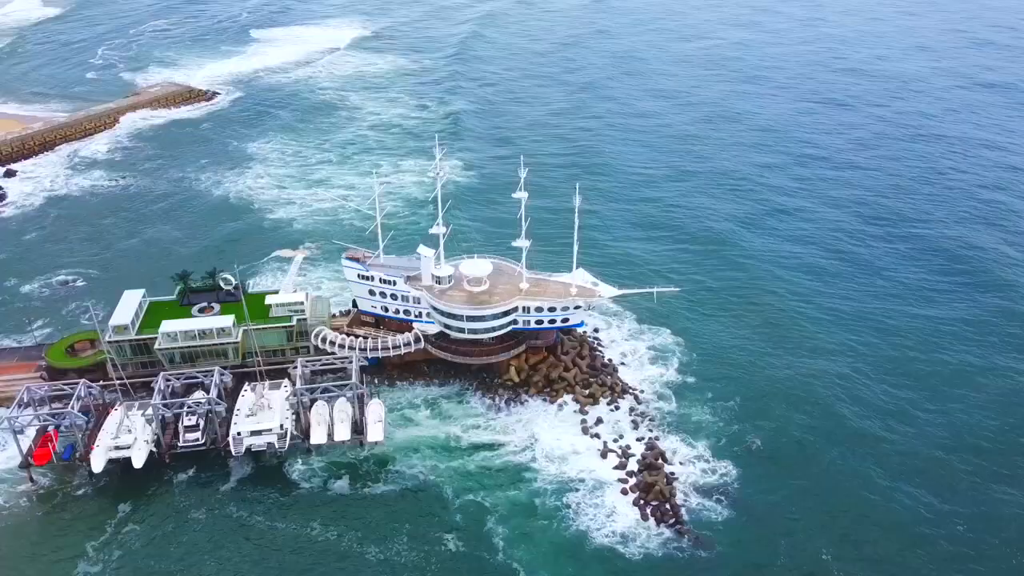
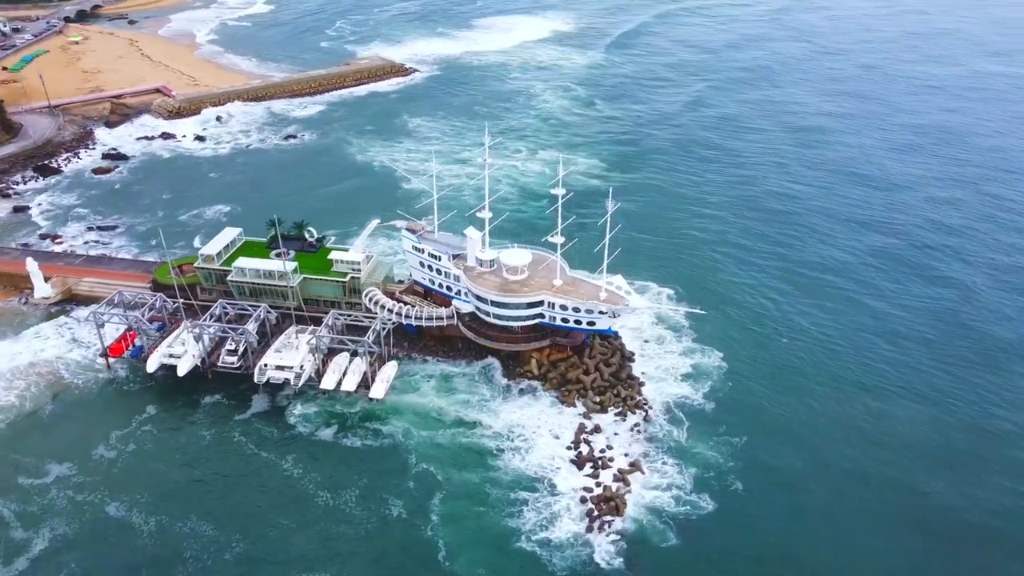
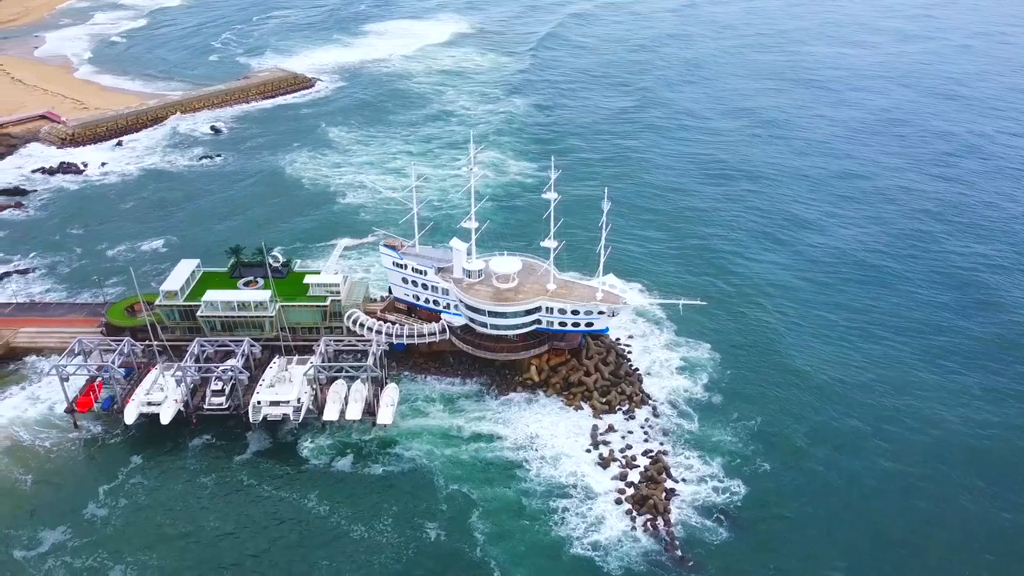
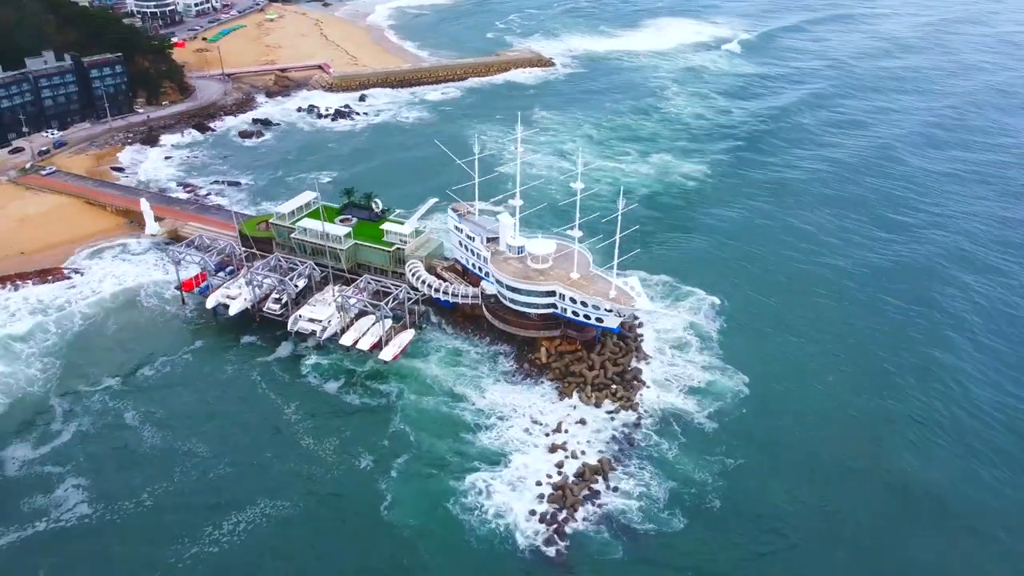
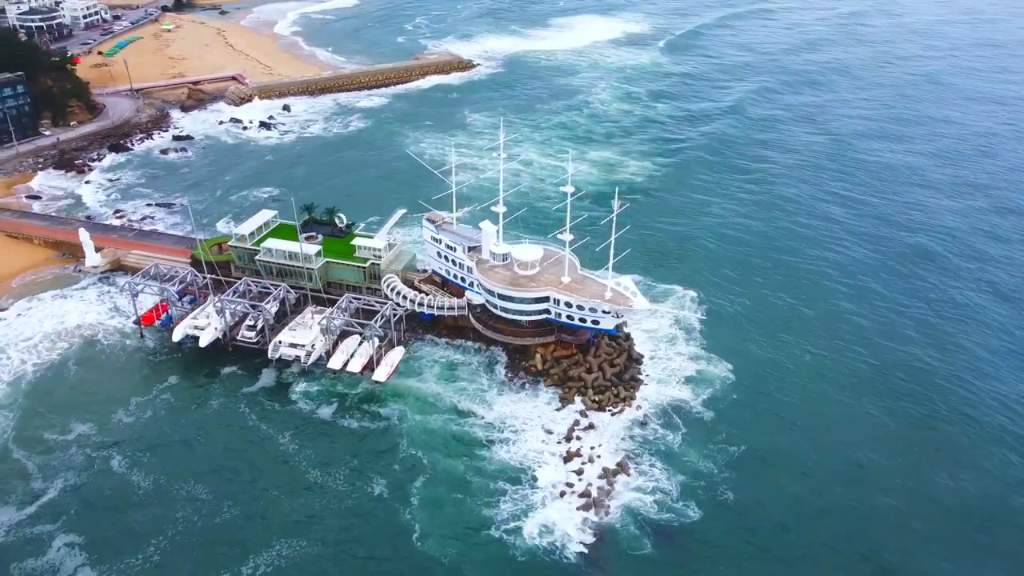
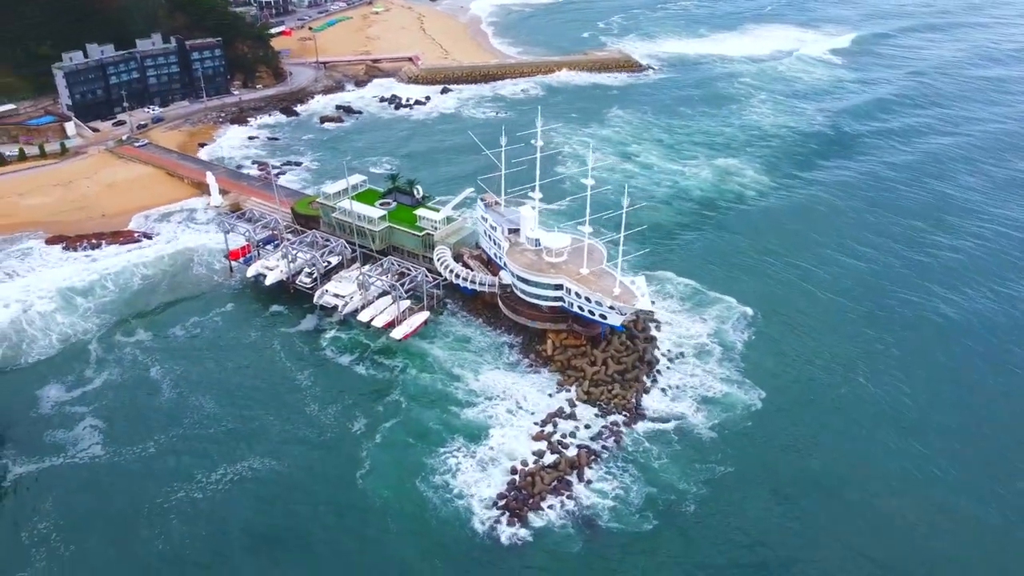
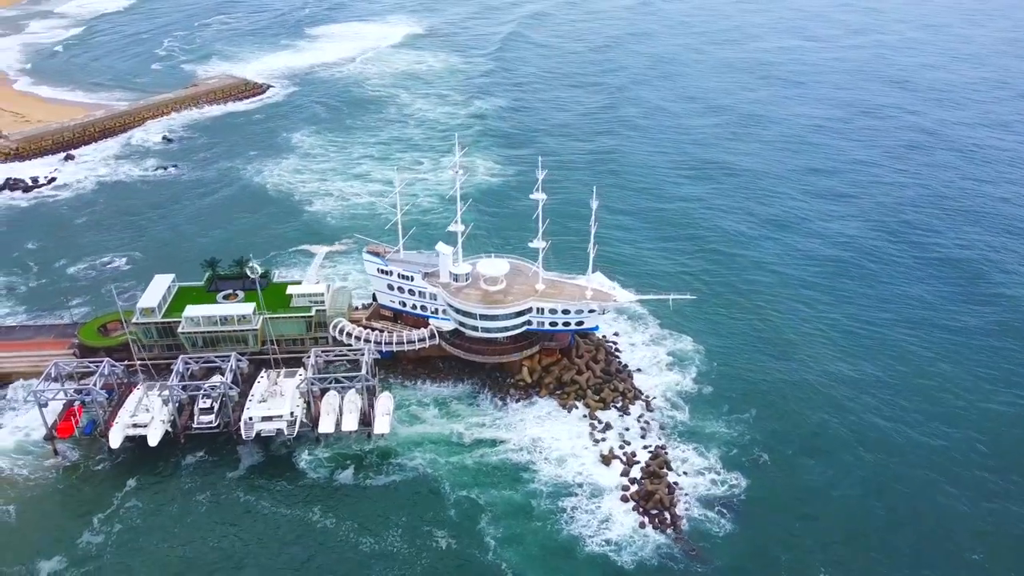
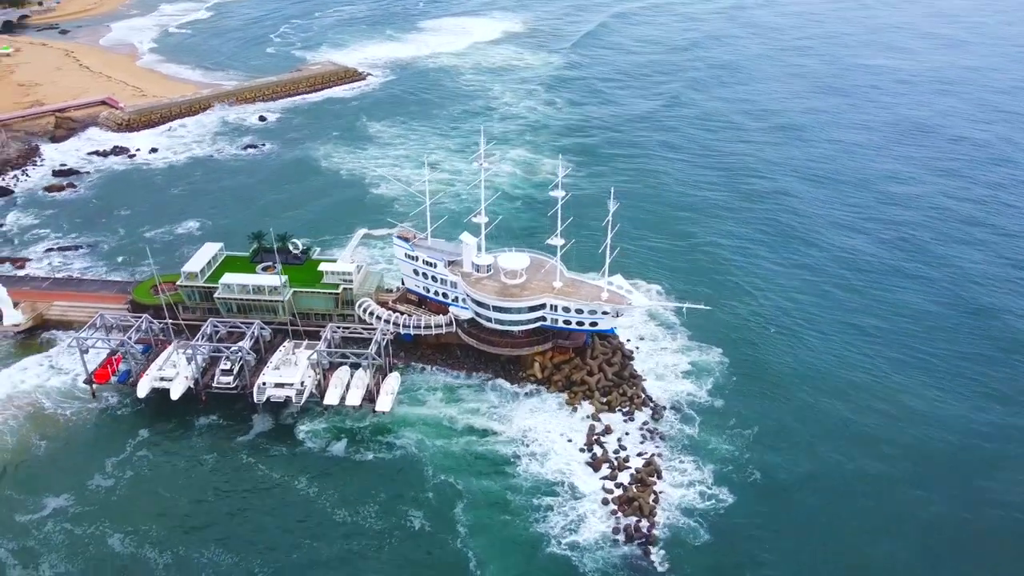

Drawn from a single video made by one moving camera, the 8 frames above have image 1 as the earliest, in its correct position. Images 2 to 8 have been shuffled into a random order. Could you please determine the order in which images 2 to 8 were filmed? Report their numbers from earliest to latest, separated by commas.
7, 3, 8, 2, 5, 4, 6
